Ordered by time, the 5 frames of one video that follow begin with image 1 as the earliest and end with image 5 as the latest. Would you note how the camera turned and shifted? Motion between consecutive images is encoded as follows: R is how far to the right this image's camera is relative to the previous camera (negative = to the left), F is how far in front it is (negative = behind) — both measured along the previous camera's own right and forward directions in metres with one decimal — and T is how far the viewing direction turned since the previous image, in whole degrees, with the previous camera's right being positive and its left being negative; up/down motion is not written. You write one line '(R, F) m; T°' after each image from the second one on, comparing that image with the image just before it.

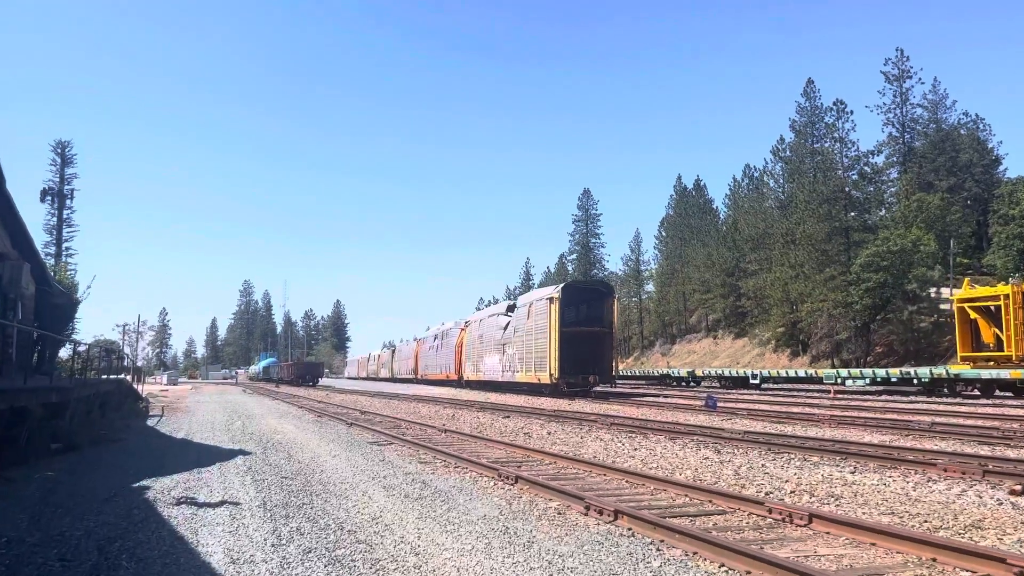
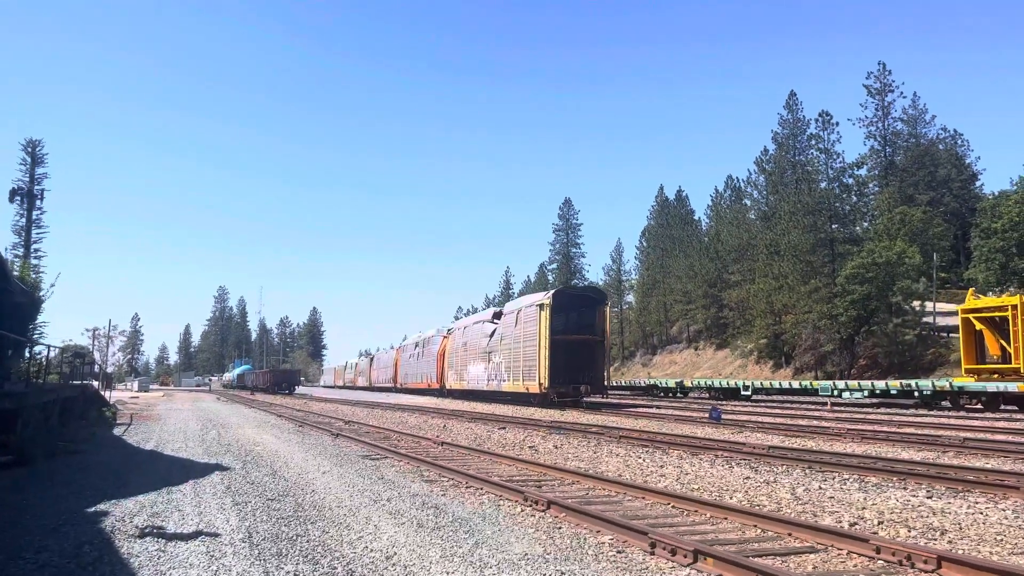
(-0.6, +1.2) m; +2°
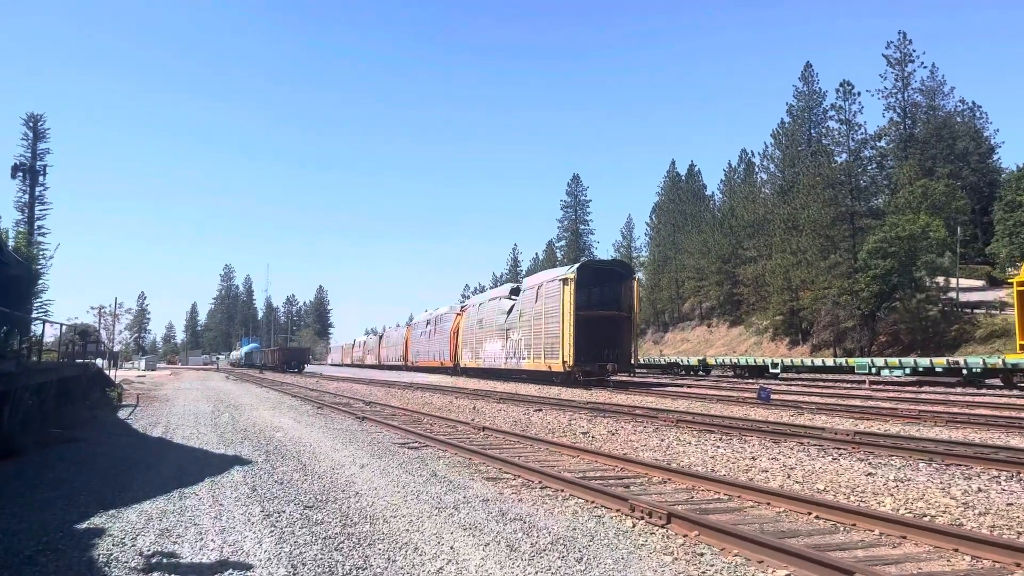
(-0.8, +1.6) m; 0°
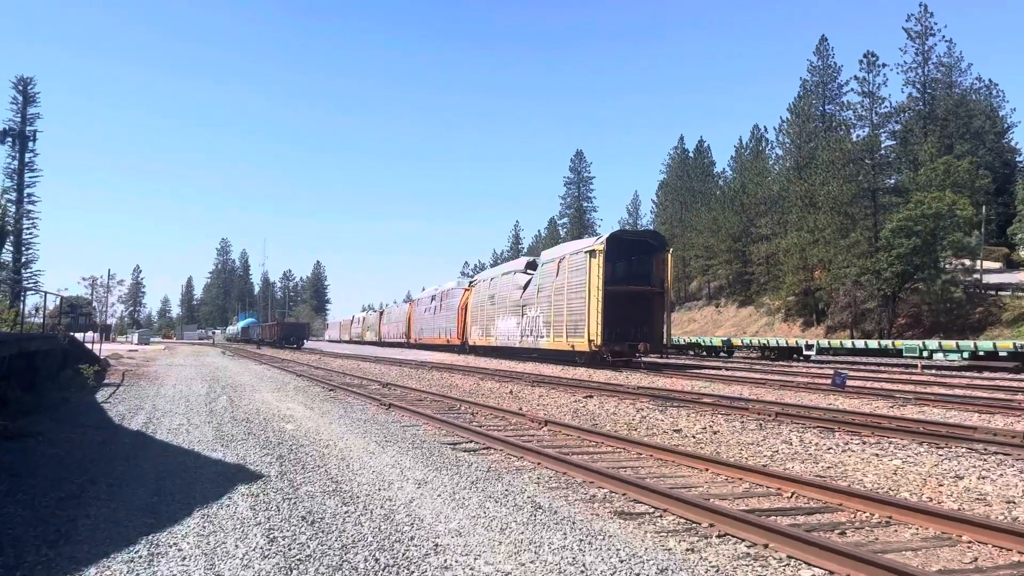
(-1.1, +2.6) m; 0°
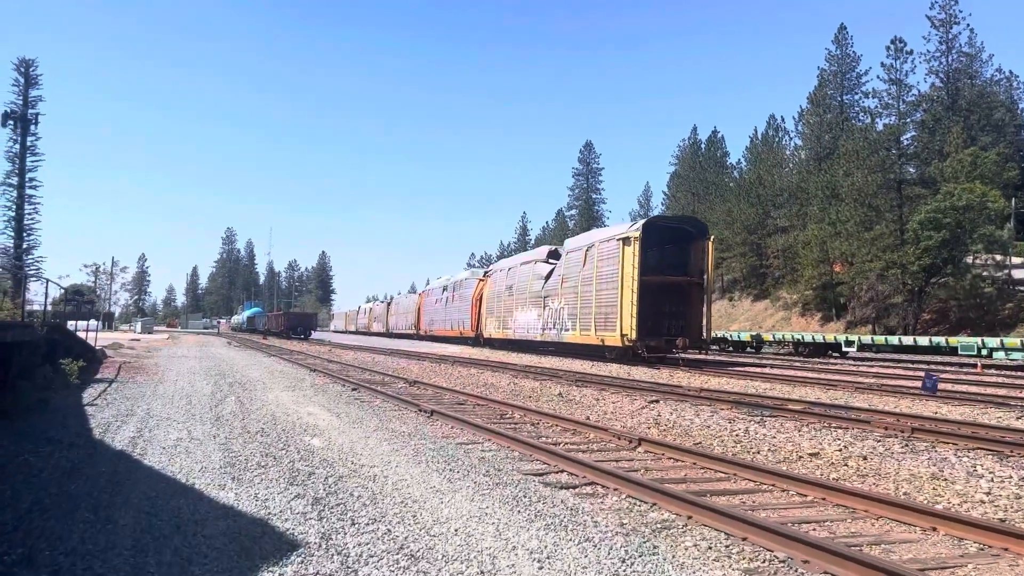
(-1.0, +2.1) m; 0°
